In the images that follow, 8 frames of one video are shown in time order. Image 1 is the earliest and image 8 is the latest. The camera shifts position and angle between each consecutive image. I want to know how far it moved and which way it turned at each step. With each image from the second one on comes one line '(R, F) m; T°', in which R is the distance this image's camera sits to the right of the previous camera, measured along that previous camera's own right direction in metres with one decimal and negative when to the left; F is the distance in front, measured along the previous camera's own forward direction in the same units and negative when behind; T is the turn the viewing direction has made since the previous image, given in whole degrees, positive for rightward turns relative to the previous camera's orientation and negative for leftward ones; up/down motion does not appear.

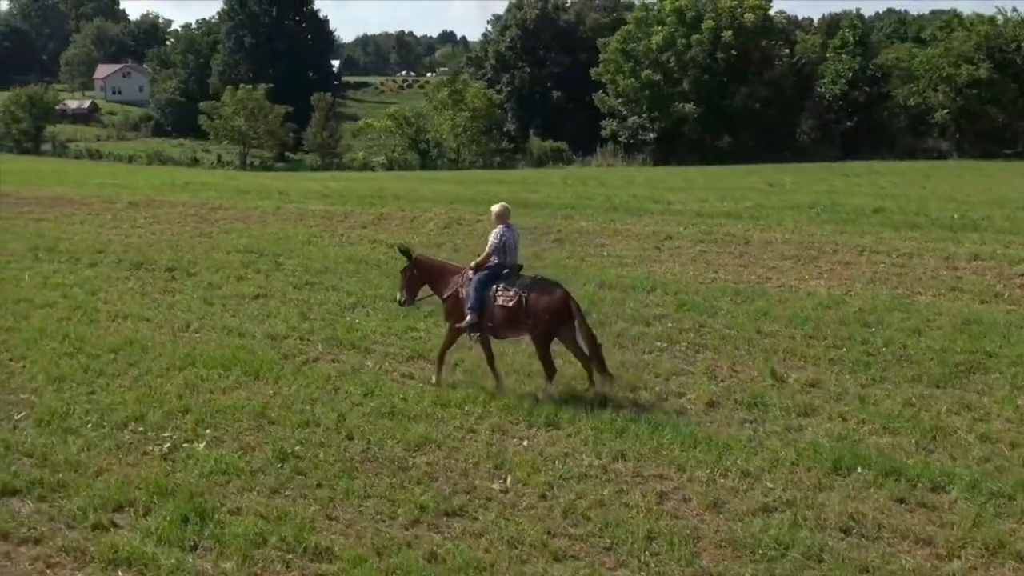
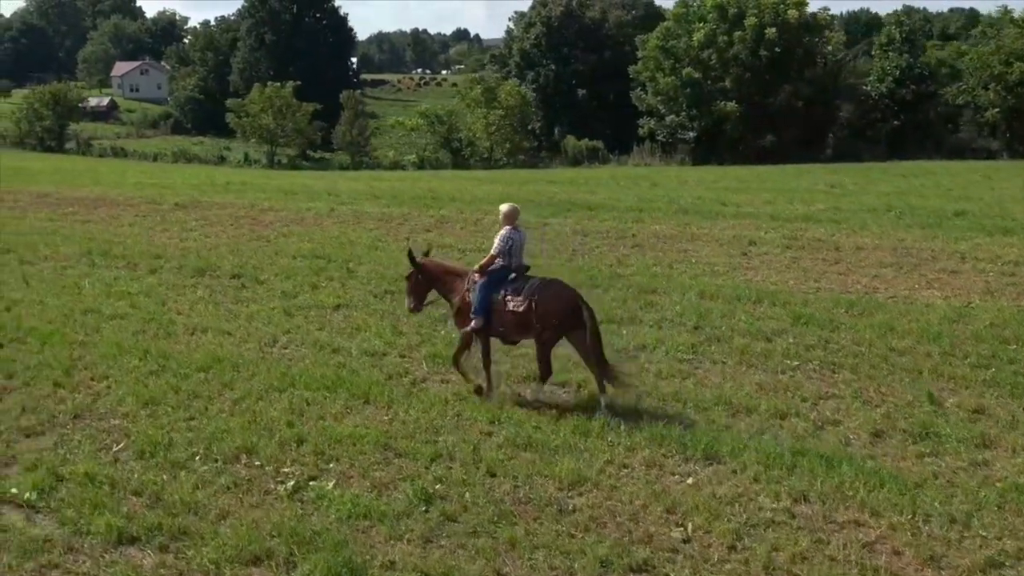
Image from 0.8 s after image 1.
(-1.6, +1.2) m; 0°
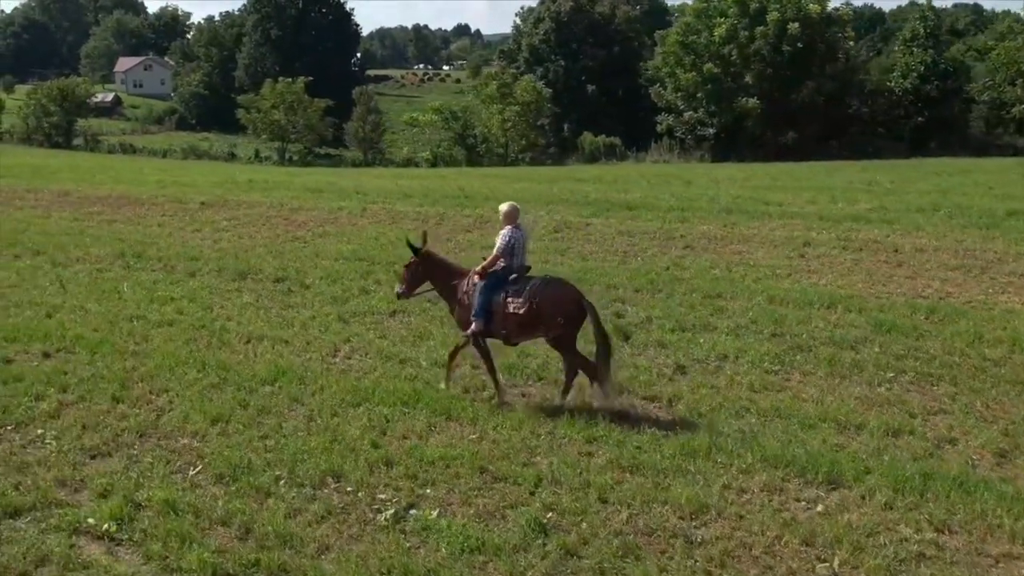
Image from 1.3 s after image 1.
(-1.1, +0.8) m; 0°
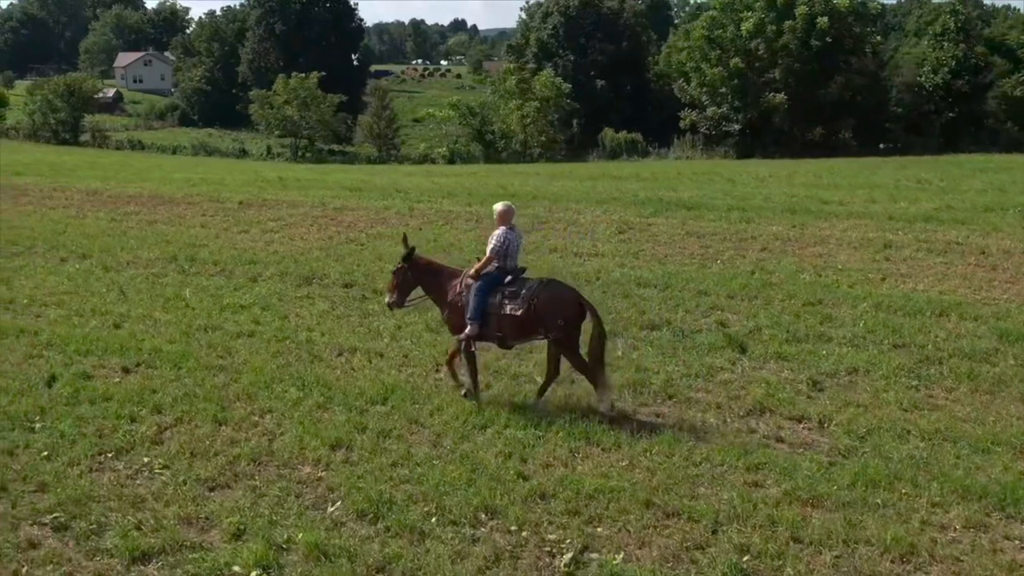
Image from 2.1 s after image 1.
(-1.6, +1.0) m; 0°
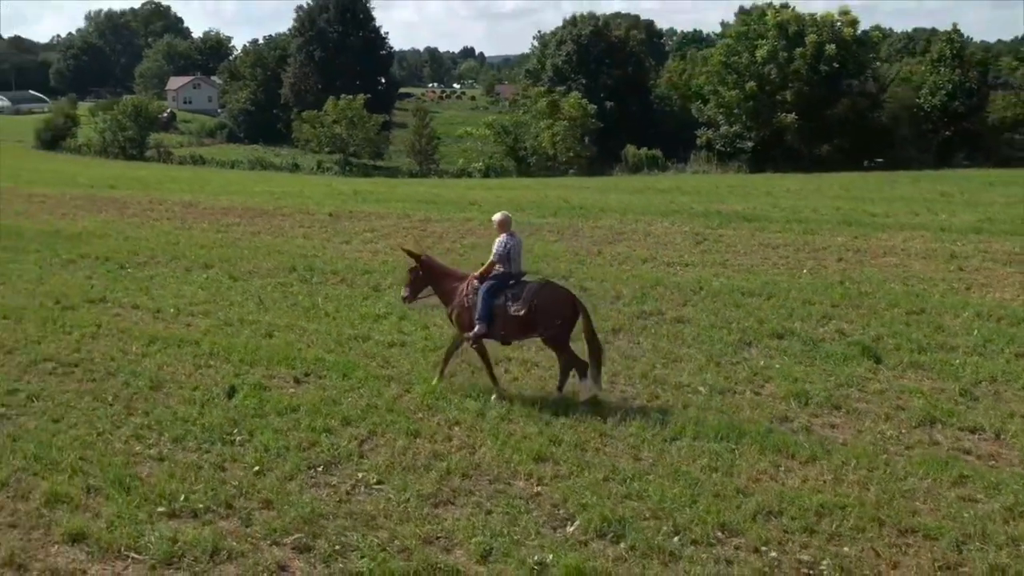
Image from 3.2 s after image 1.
(-2.5, +0.1) m; +2°
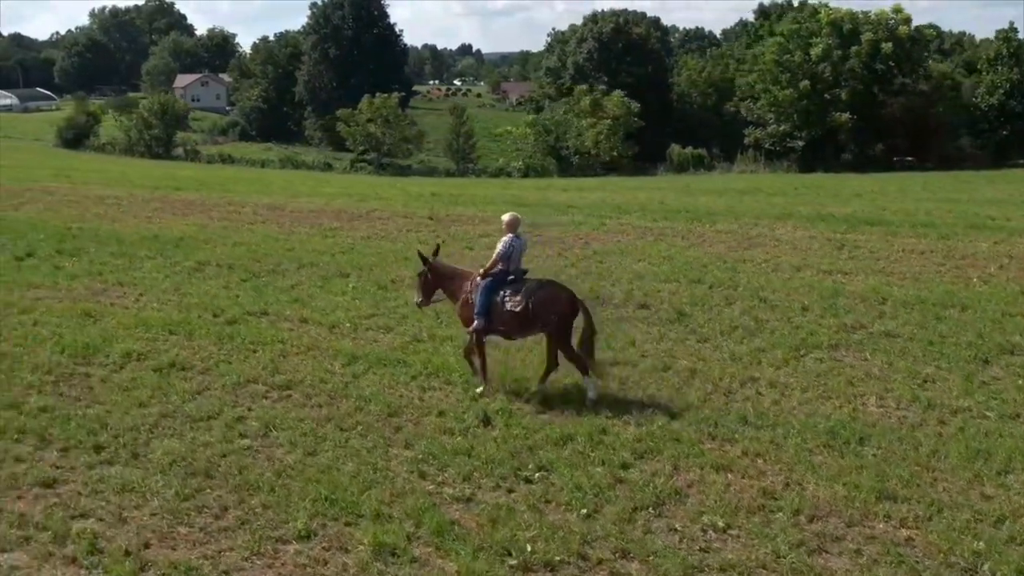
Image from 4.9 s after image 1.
(-3.4, +1.0) m; +1°
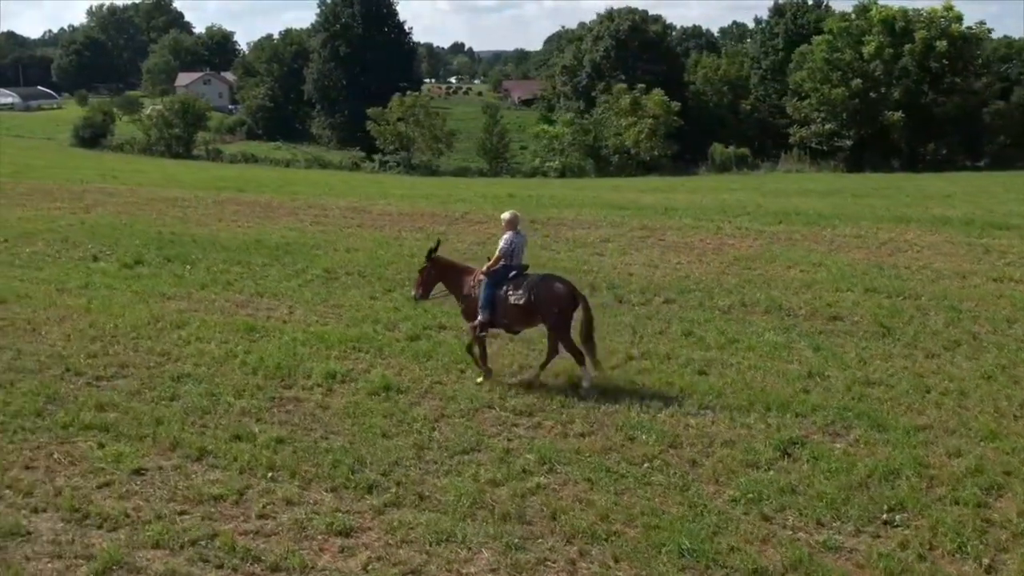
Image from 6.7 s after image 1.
(-3.3, +1.1) m; +1°
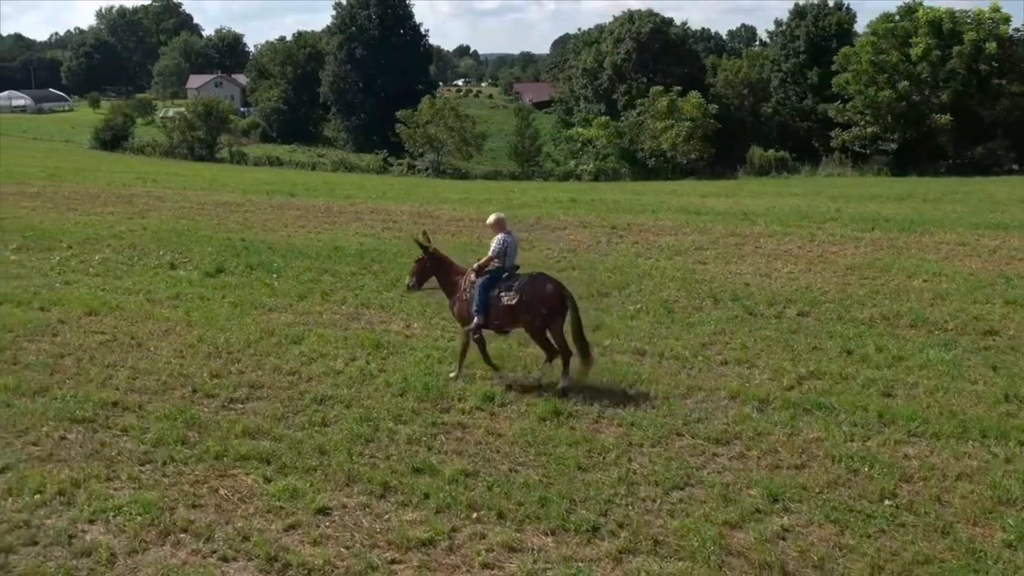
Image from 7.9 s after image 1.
(-2.1, +1.0) m; 0°
